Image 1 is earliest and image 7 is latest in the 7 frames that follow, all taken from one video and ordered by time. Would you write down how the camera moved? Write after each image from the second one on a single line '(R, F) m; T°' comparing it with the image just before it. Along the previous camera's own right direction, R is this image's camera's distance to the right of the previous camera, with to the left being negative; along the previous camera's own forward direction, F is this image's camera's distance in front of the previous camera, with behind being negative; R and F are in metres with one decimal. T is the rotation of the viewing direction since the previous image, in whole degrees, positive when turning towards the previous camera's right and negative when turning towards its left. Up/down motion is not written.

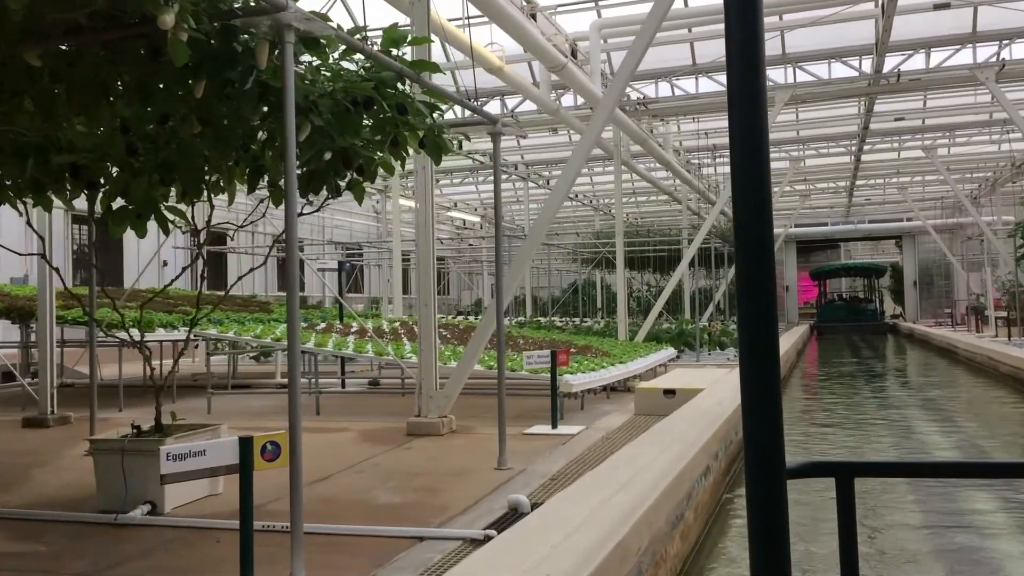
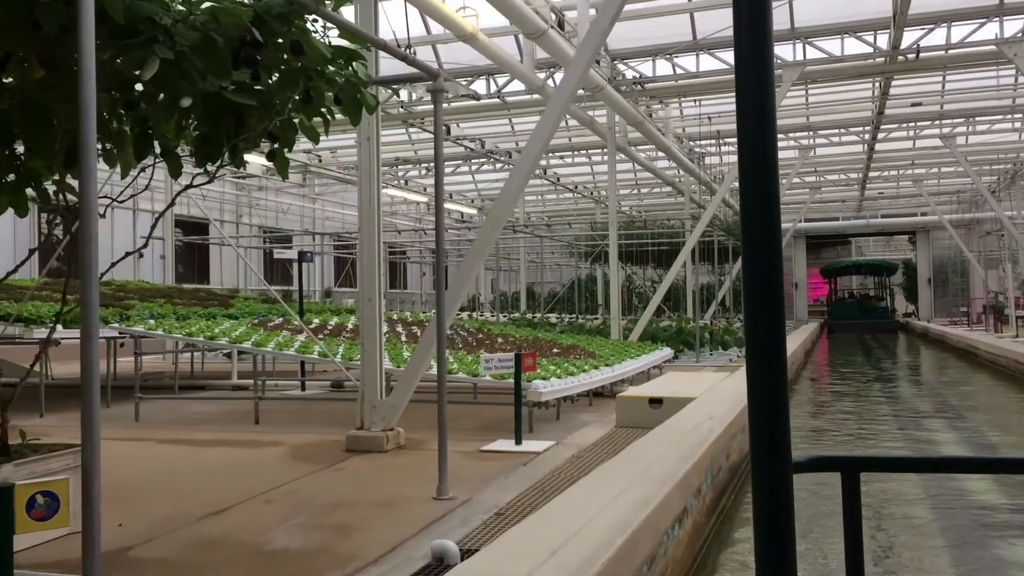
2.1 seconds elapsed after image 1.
(+0.4, +1.4) m; -1°
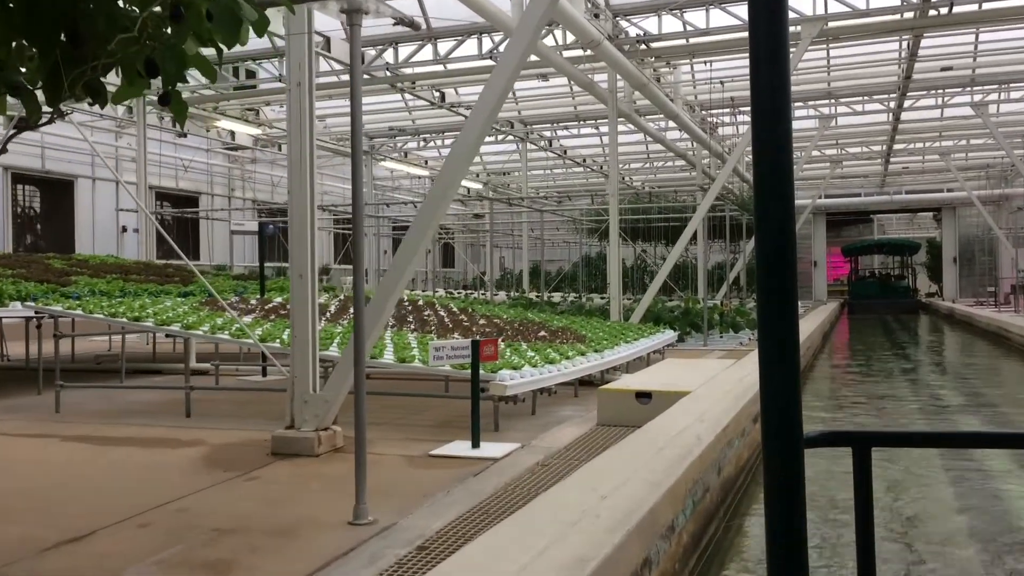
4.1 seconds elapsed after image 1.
(+0.4, +1.3) m; -1°
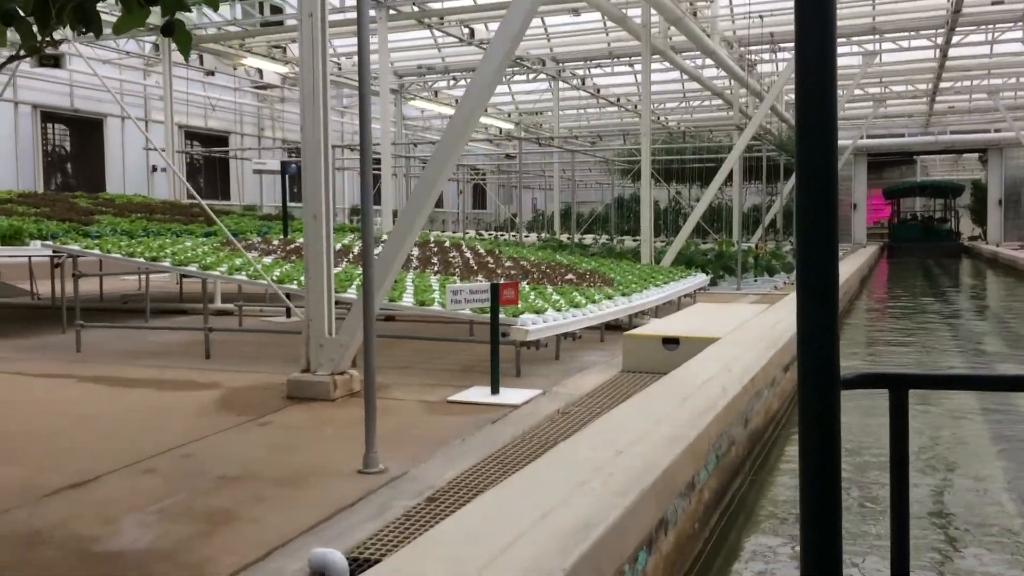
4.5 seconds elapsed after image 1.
(+0.1, +0.3) m; -2°
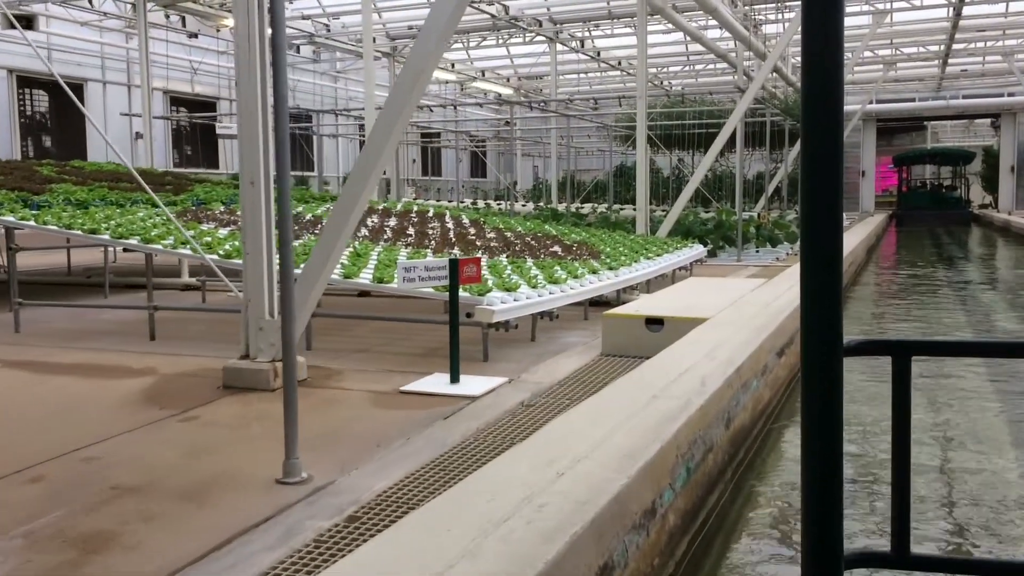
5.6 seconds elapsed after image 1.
(+0.3, +0.7) m; 0°
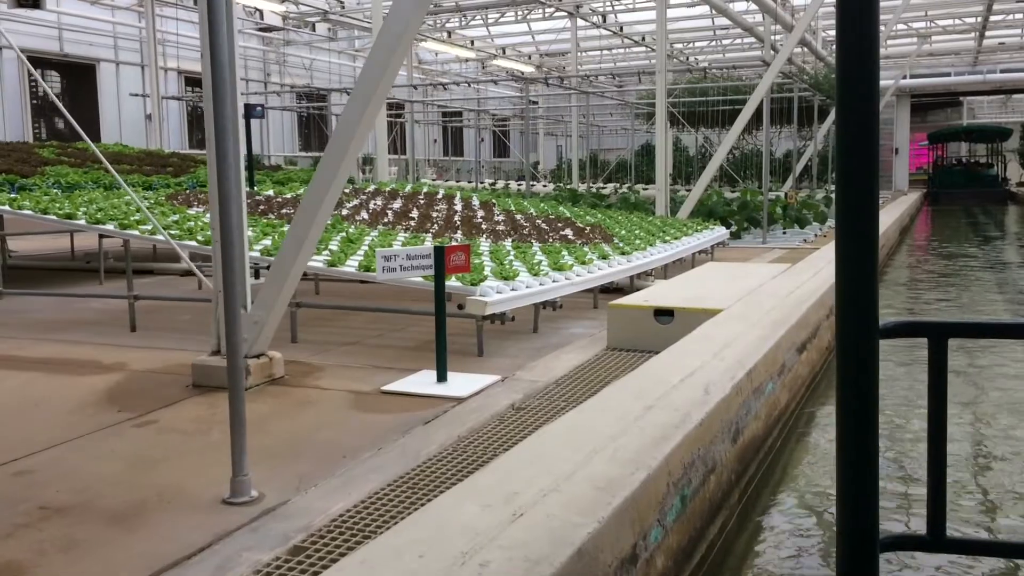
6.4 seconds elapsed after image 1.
(+0.2, +0.5) m; -2°
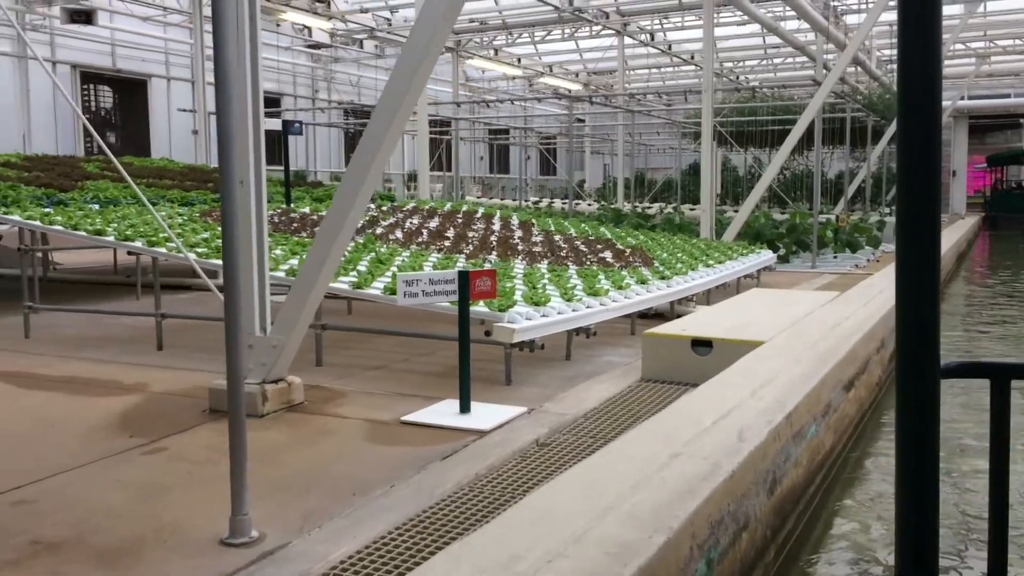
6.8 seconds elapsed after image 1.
(+0.1, +0.2) m; -3°
